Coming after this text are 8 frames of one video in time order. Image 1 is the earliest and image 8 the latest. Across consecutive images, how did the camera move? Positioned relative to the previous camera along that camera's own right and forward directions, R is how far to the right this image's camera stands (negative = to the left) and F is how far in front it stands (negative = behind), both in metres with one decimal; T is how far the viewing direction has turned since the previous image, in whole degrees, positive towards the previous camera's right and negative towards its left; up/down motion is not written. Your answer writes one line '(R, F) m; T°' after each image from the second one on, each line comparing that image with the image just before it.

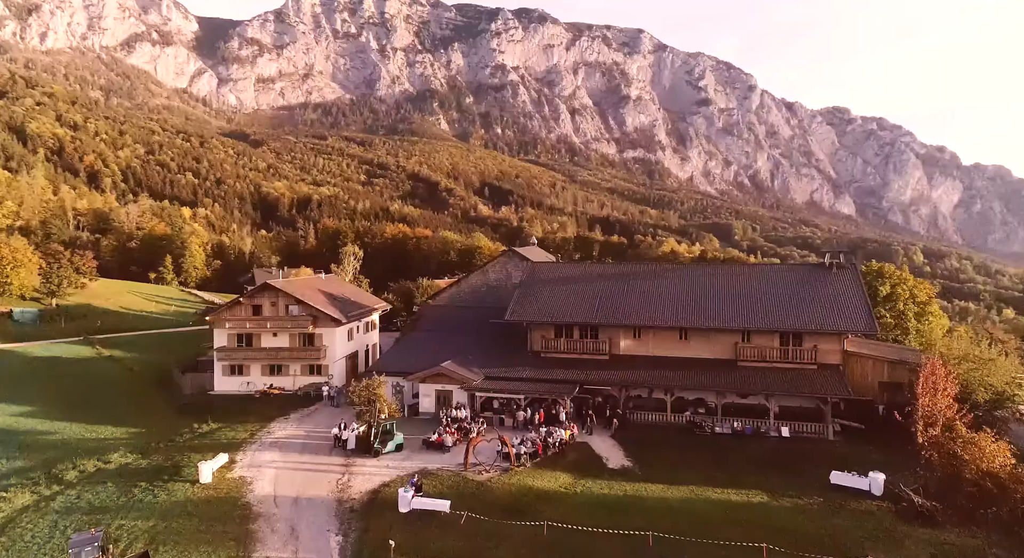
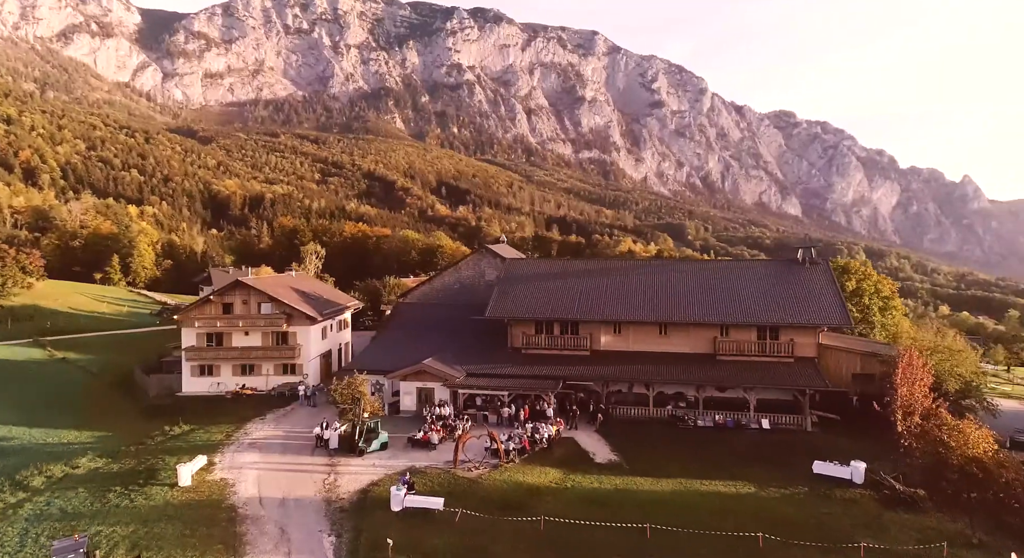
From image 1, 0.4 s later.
(-1.8, +0.2) m; +4°
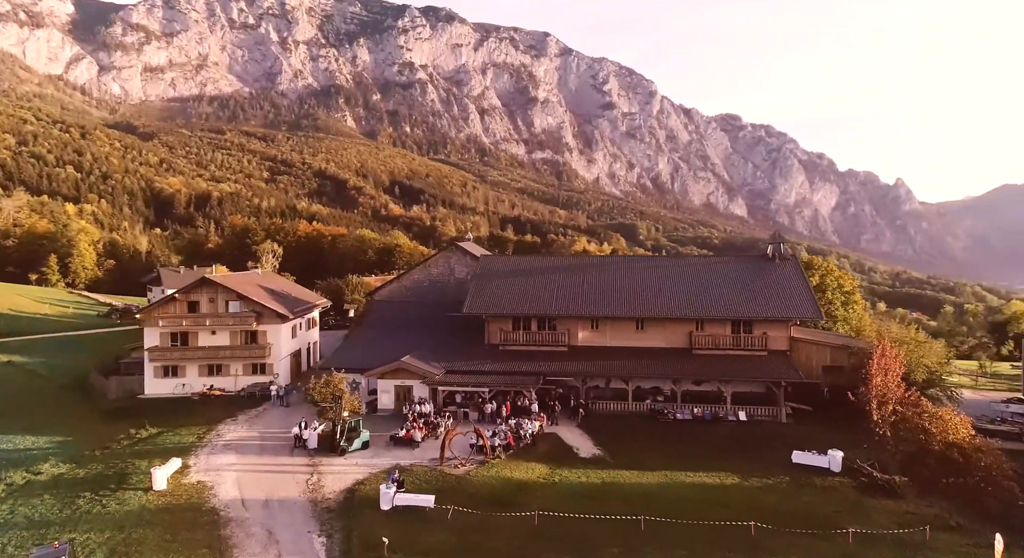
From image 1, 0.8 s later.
(-1.8, +0.2) m; +4°
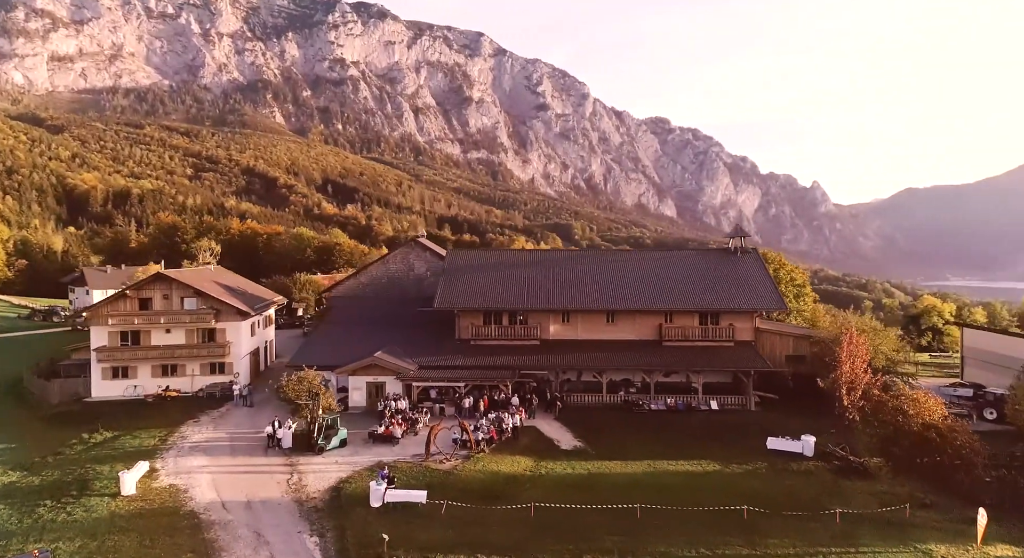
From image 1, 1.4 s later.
(-2.8, +0.3) m; +6°
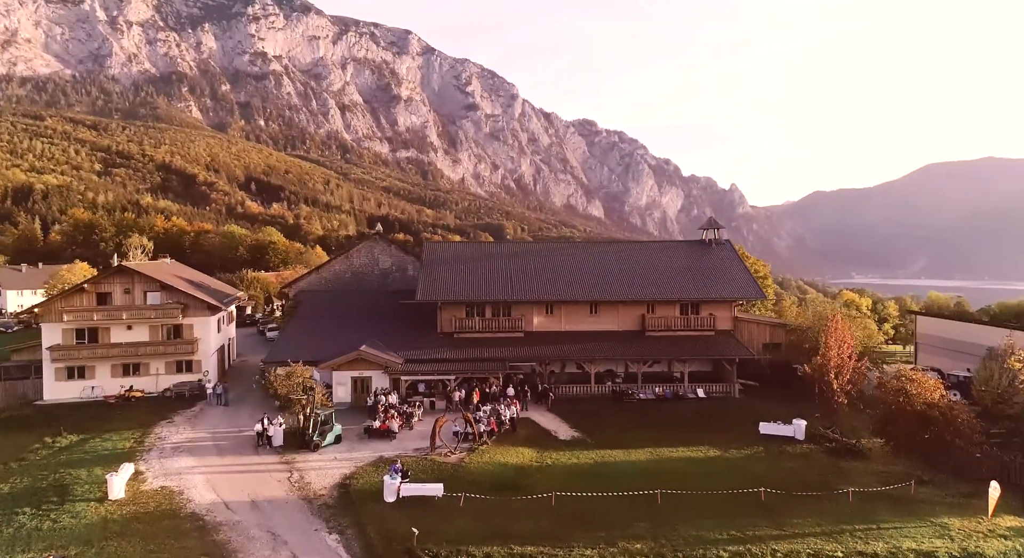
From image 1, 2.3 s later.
(-4.1, +0.6) m; +6°
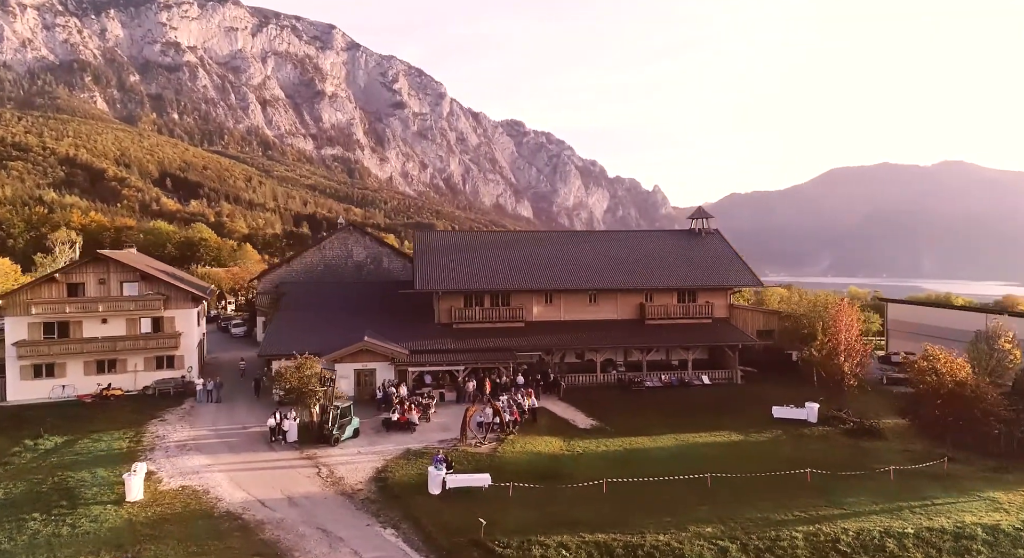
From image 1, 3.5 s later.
(-5.4, +1.0) m; +6°
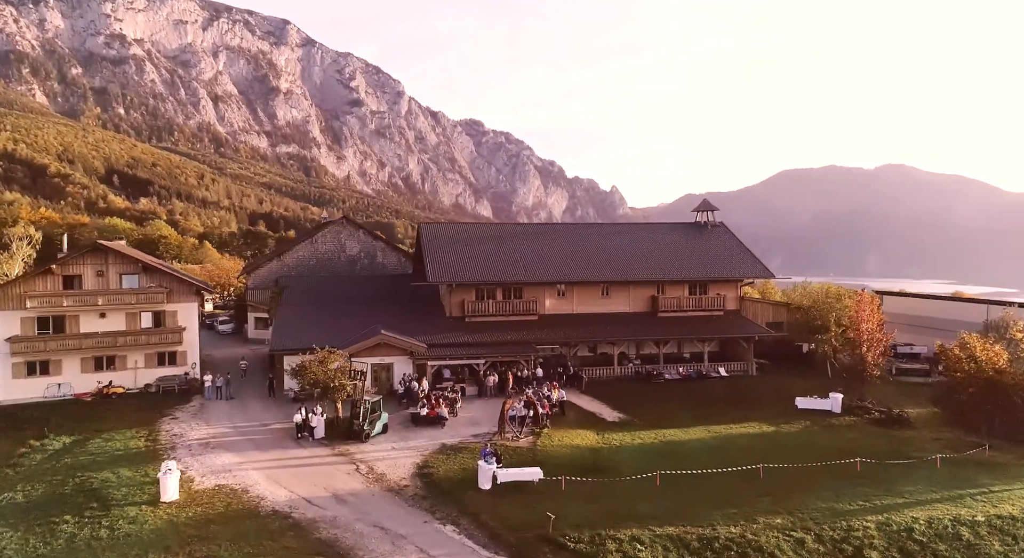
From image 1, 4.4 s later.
(-4.0, +0.9) m; +4°
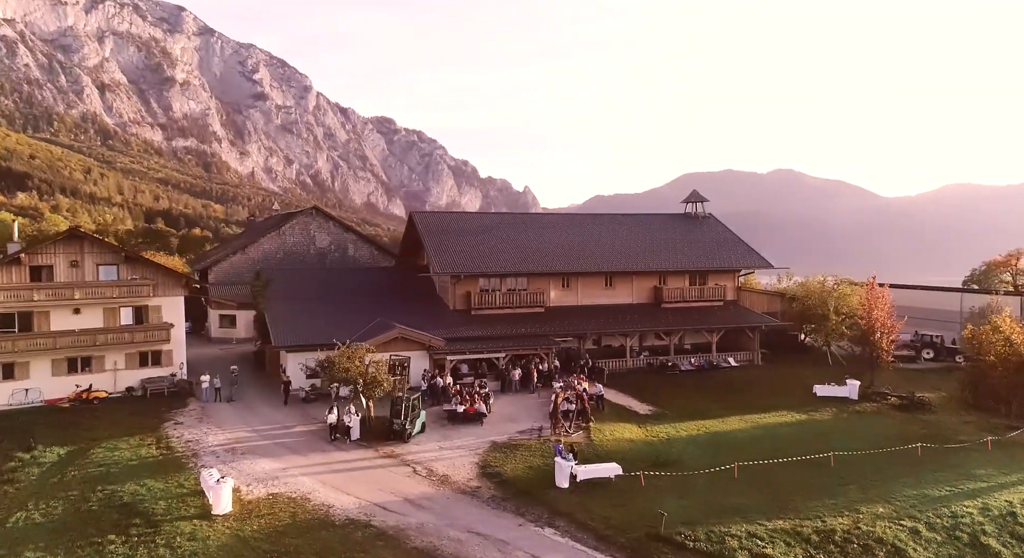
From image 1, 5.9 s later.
(-6.6, +2.1) m; +8°
